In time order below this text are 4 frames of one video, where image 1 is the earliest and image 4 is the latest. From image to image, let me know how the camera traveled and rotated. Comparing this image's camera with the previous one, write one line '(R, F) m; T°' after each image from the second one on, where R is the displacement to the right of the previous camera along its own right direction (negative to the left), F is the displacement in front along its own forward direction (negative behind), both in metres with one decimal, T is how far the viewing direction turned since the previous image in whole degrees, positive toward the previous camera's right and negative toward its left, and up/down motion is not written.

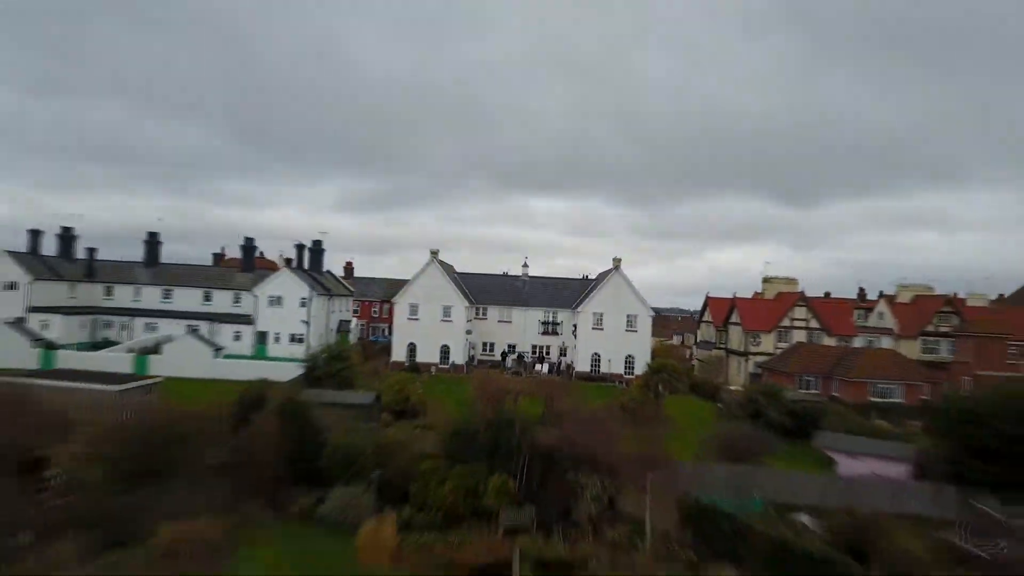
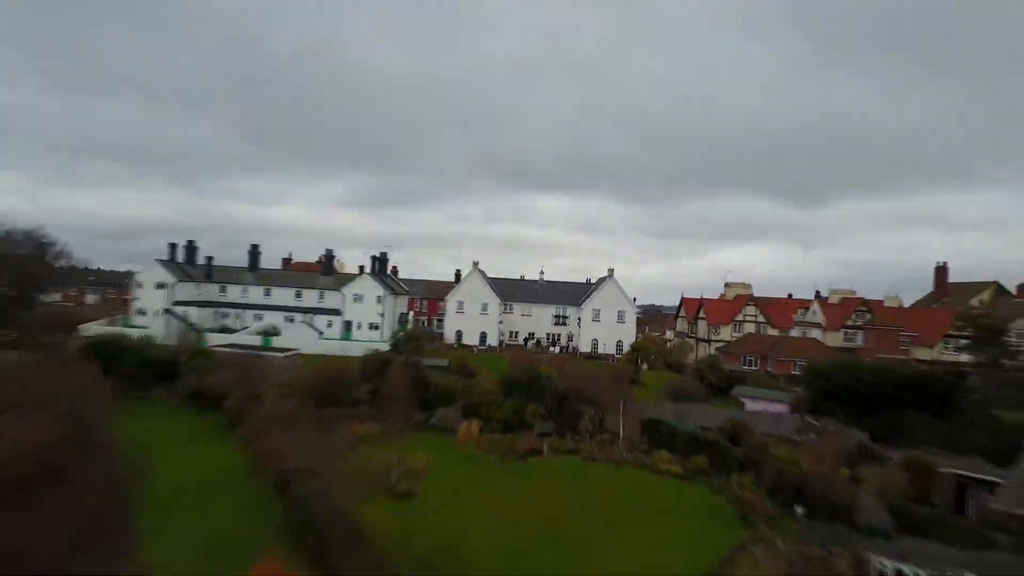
(-0.8, -9.0) m; 0°
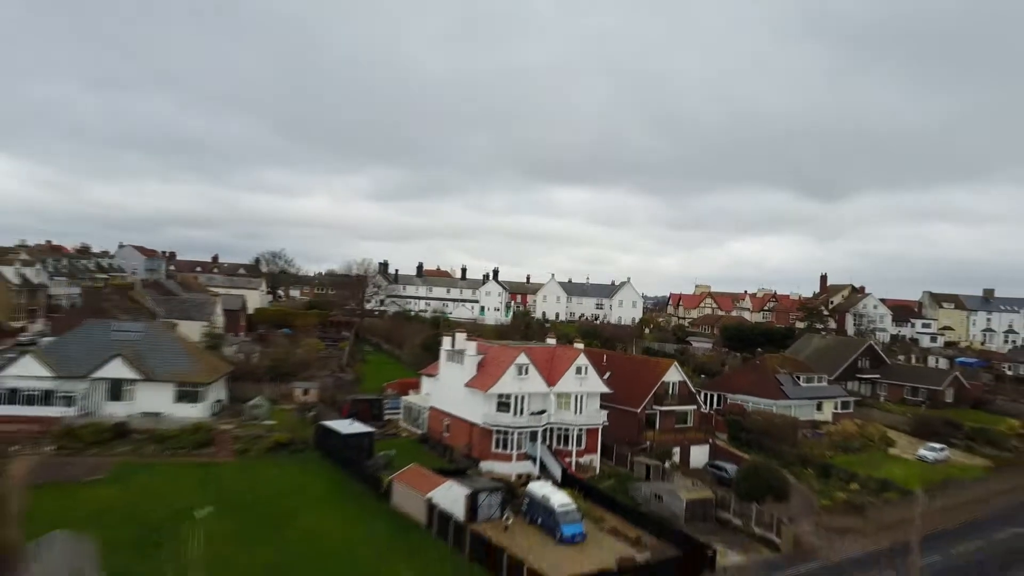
(-3.8, -27.9) m; -1°
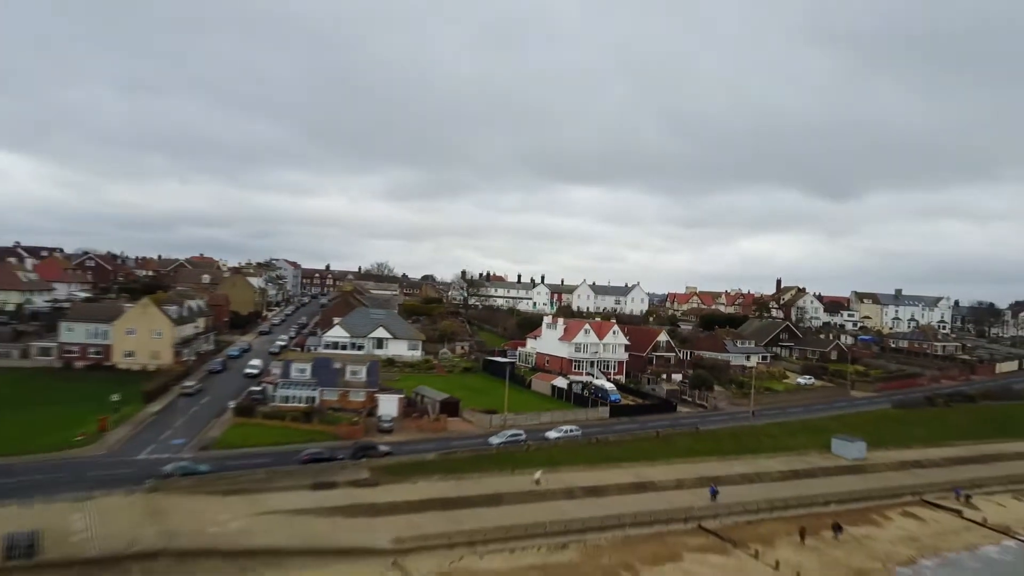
(-4.0, -26.6) m; 0°
